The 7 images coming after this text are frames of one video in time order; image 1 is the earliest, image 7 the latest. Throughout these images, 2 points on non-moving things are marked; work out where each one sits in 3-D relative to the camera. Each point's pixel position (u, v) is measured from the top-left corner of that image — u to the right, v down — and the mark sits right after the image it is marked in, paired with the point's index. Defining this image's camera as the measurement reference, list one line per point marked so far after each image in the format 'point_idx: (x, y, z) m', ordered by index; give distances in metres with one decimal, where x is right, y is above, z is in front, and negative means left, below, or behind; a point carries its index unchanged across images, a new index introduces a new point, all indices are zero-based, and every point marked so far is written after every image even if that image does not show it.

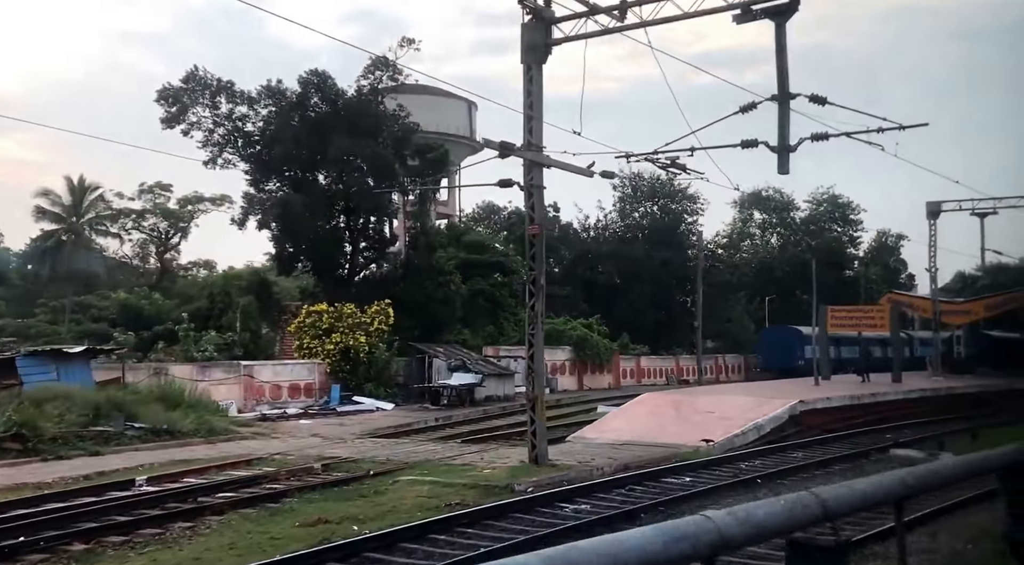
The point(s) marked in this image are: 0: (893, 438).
0: (+7.1, -3.0, +19.7) m
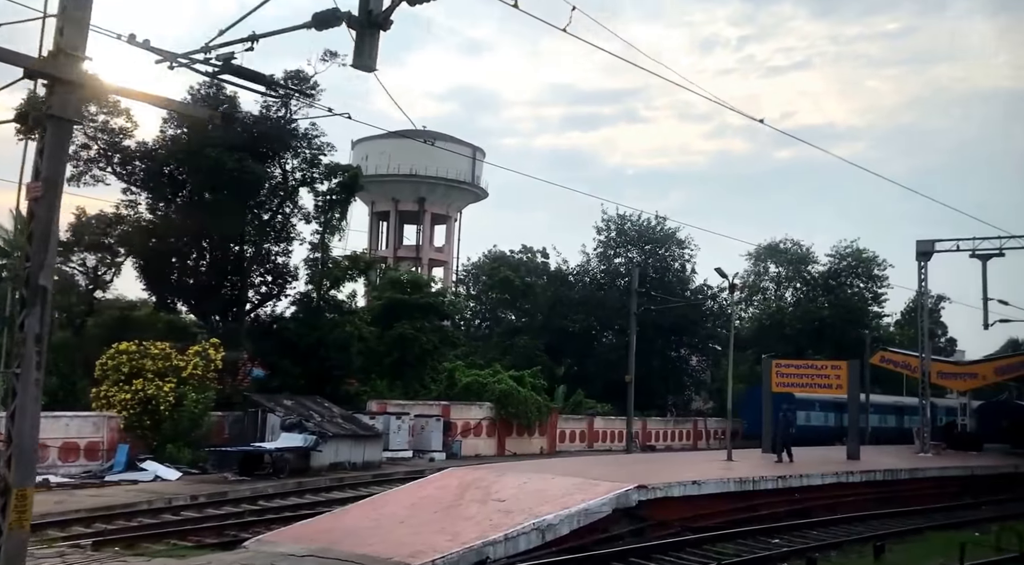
0: (+3.4, -3.5, +13.8) m
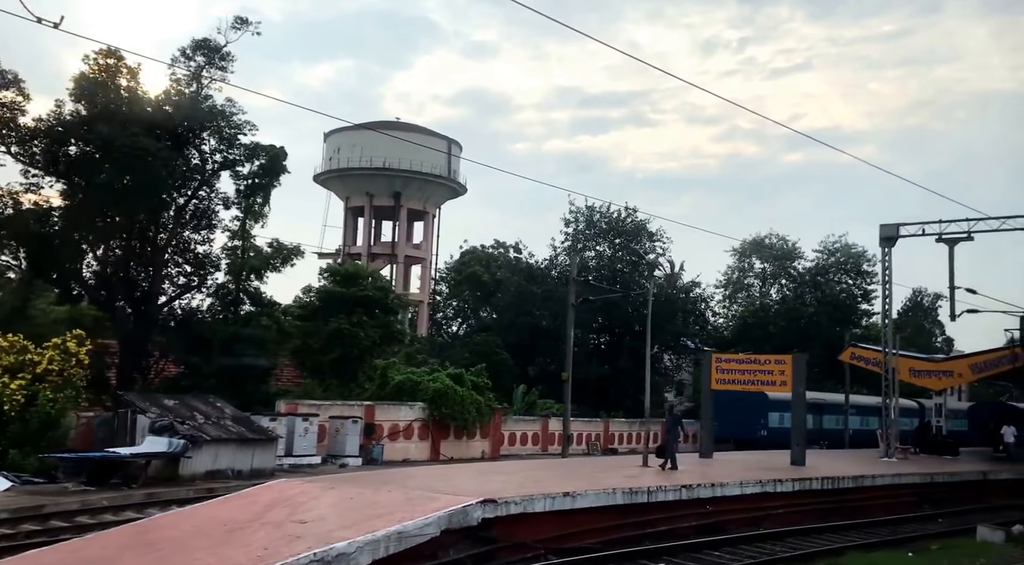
0: (+1.4, -3.2, +11.2) m
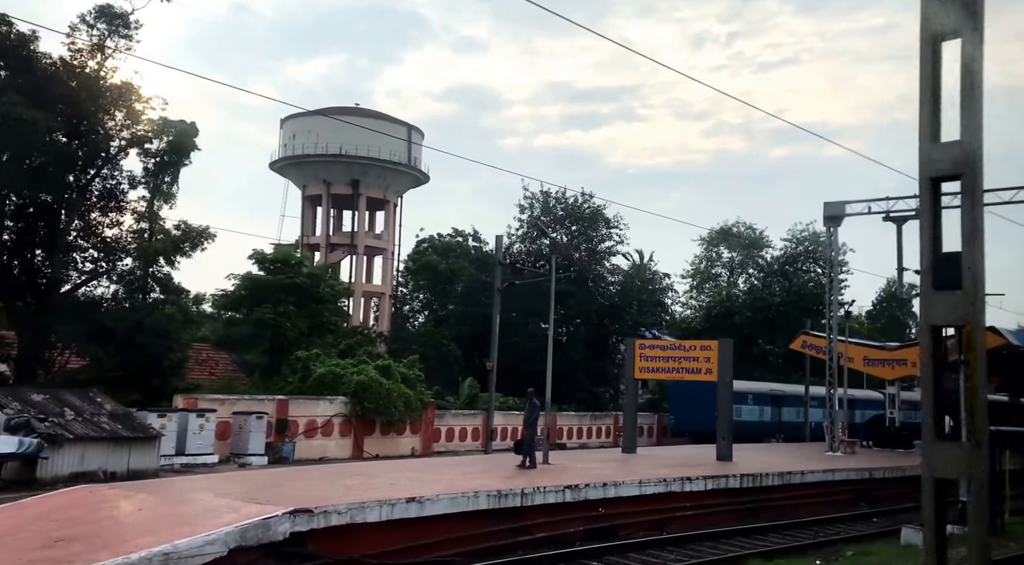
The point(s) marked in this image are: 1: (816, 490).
0: (-0.3, -2.9, +9.4) m
1: (+5.5, -3.7, +18.7) m
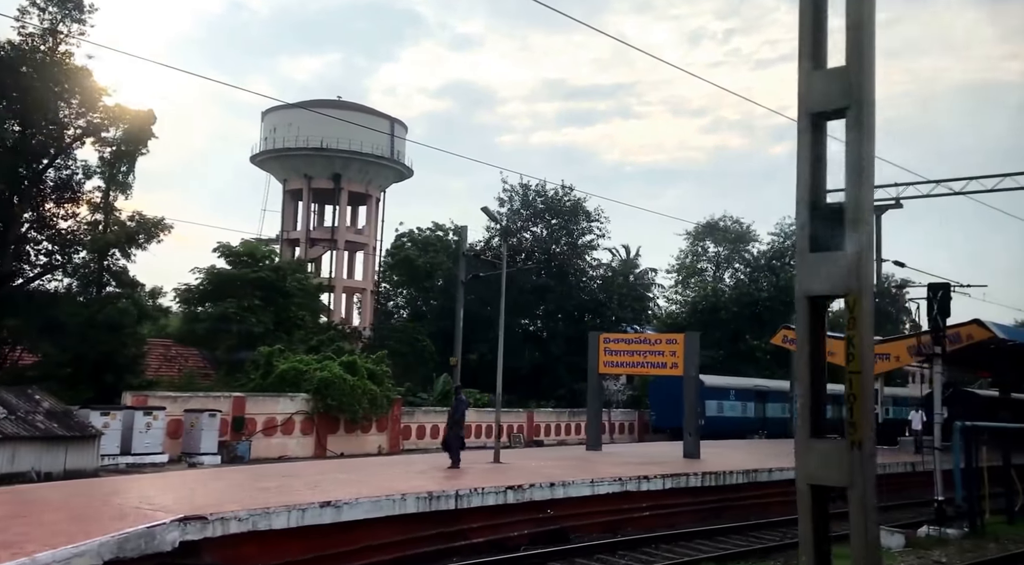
0: (-1.0, -2.7, +8.4) m
1: (+4.7, -3.5, +17.8) m
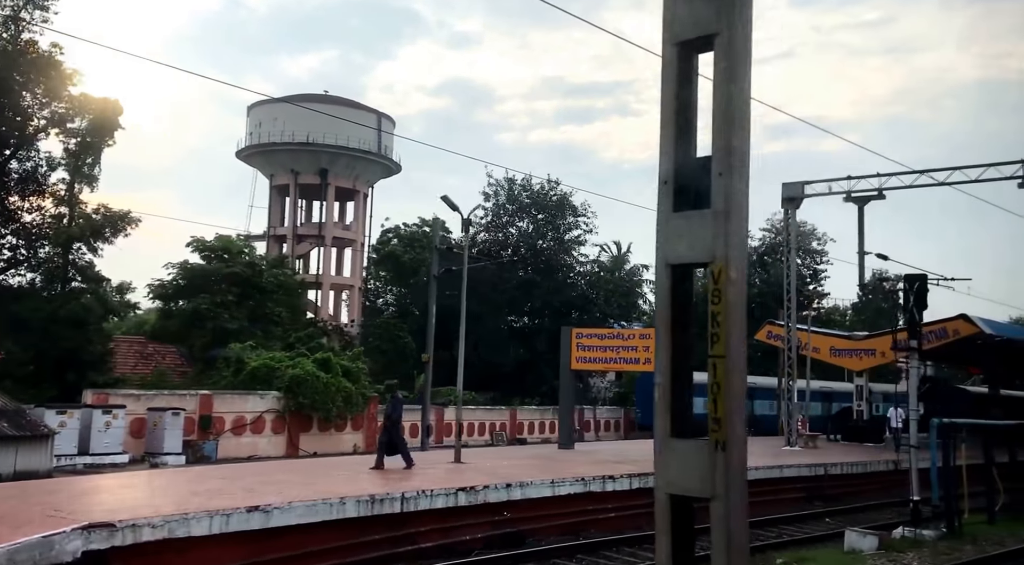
0: (-1.6, -2.6, +7.8) m
1: (+4.1, -3.4, +17.2) m
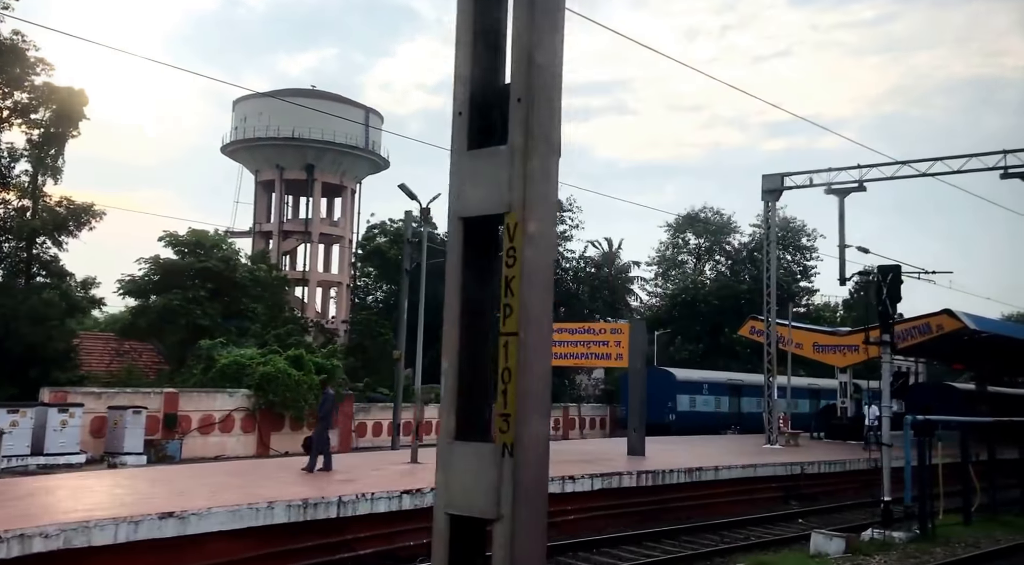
0: (-2.1, -2.5, +7.1) m
1: (+3.5, -3.3, +16.5) m
